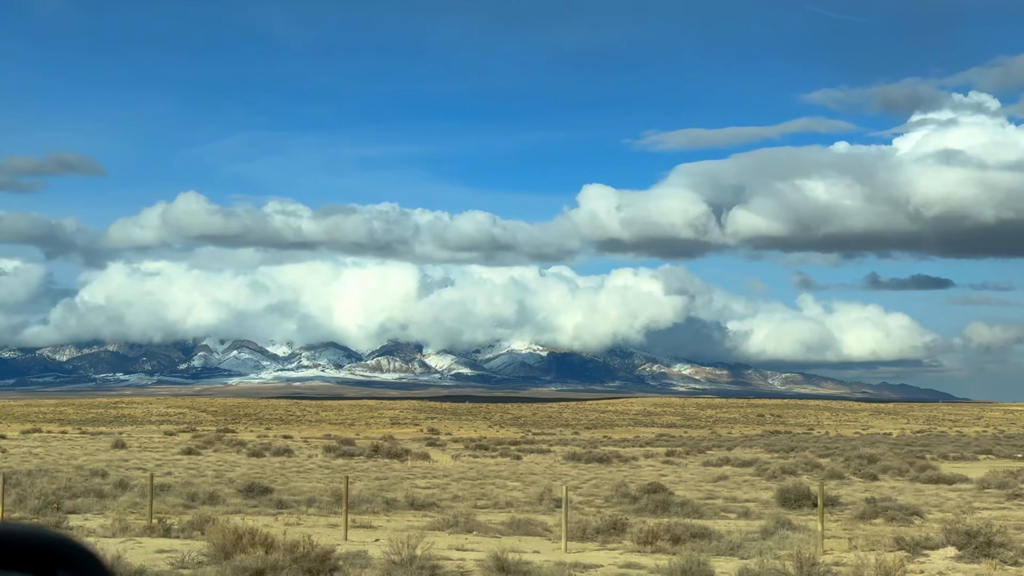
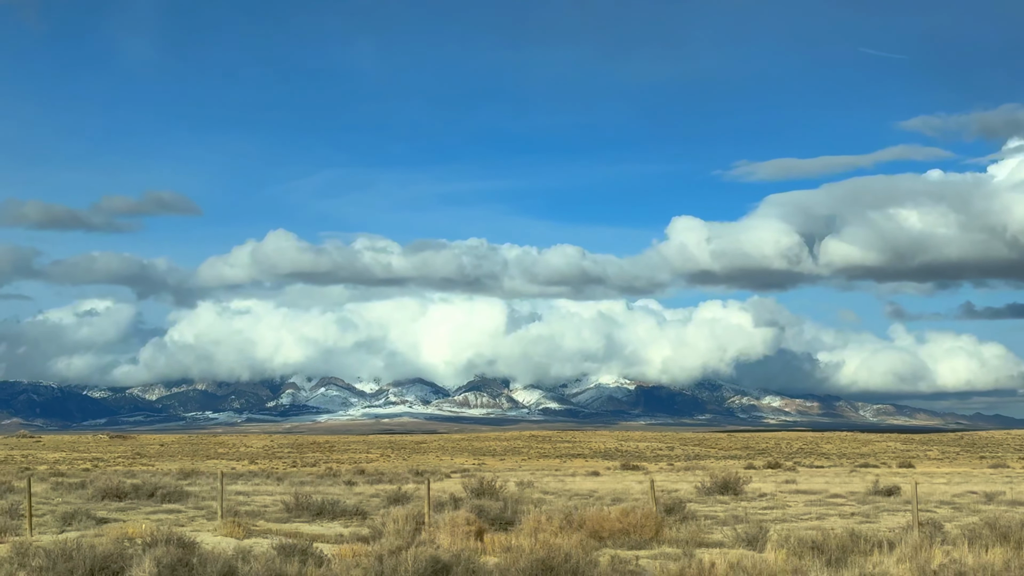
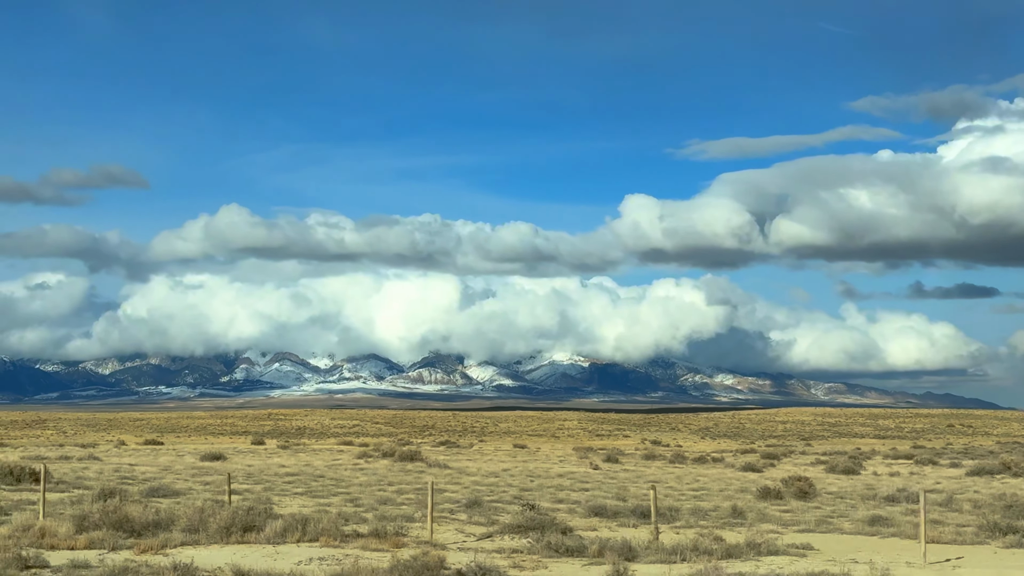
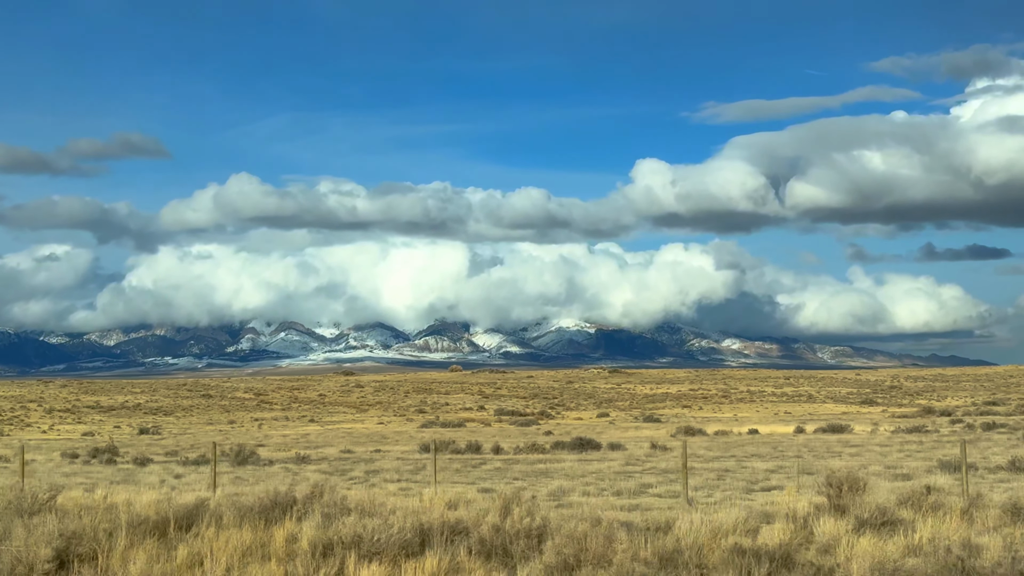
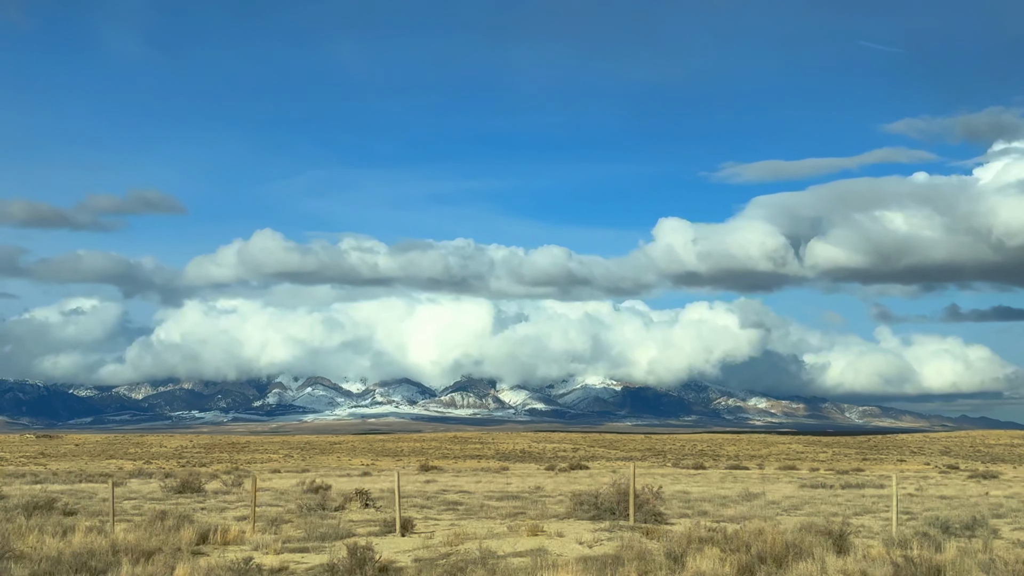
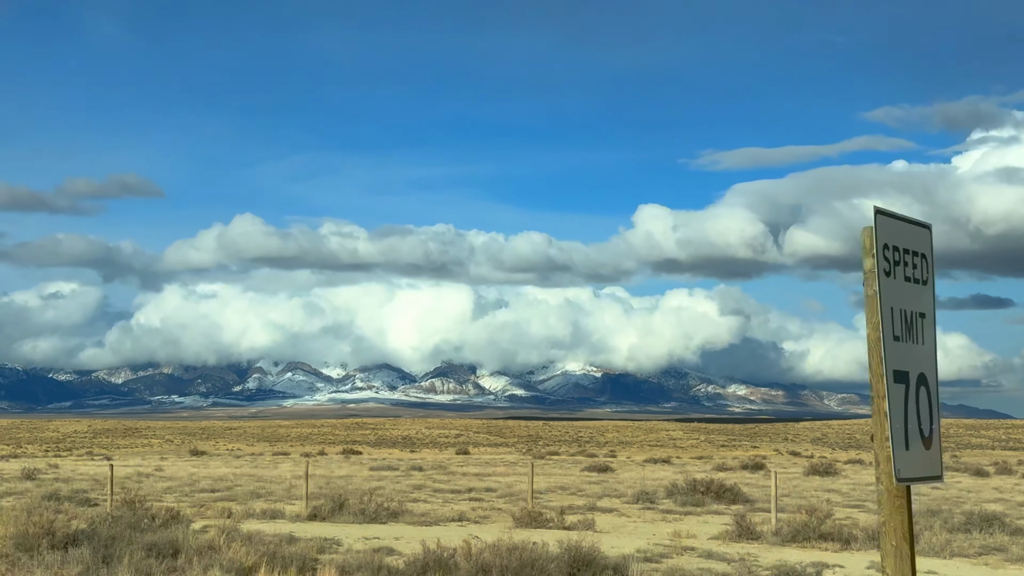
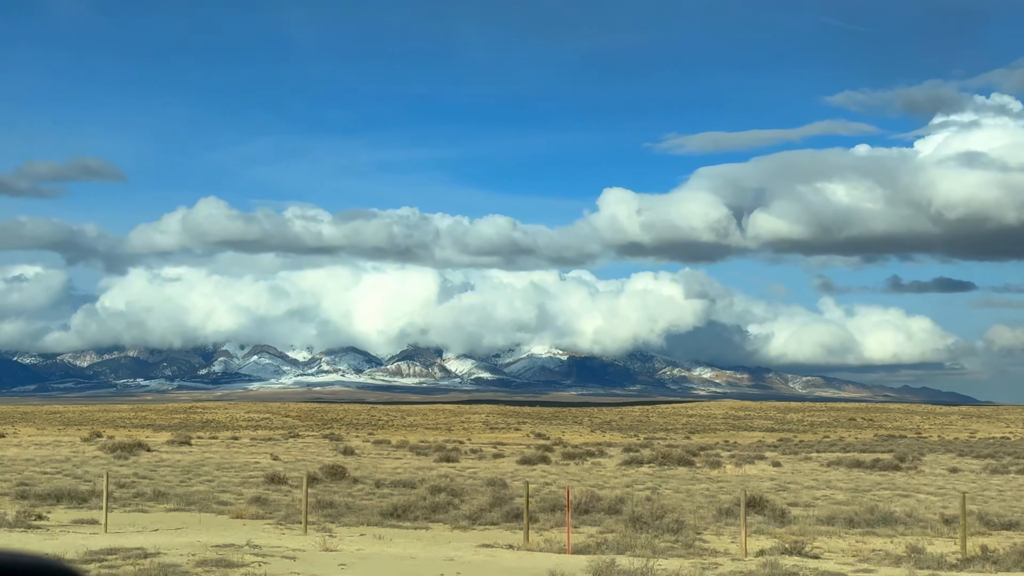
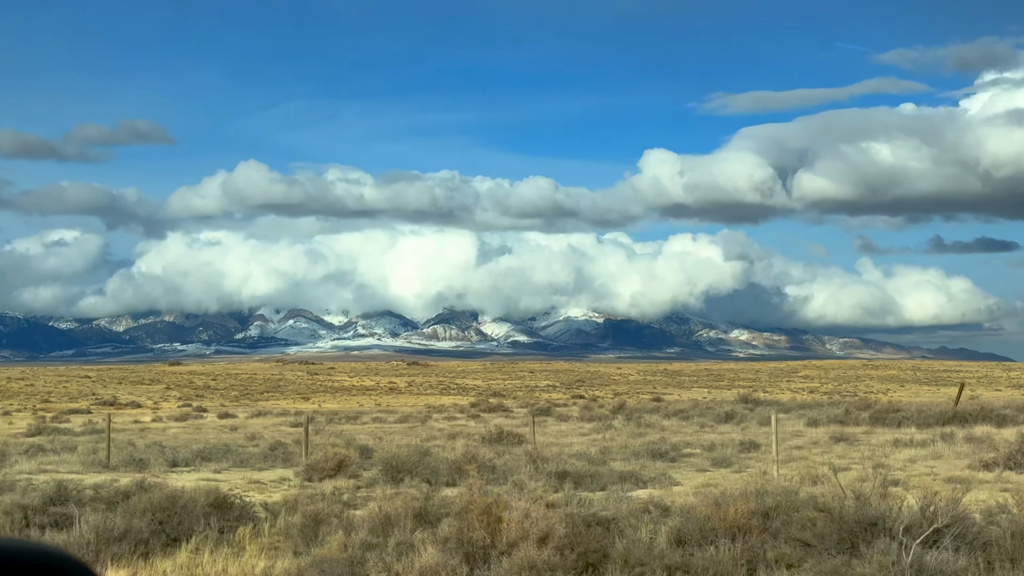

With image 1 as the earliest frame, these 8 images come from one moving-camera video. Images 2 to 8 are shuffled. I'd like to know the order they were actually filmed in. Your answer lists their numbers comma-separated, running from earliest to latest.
7, 3, 6, 5, 2, 8, 4
